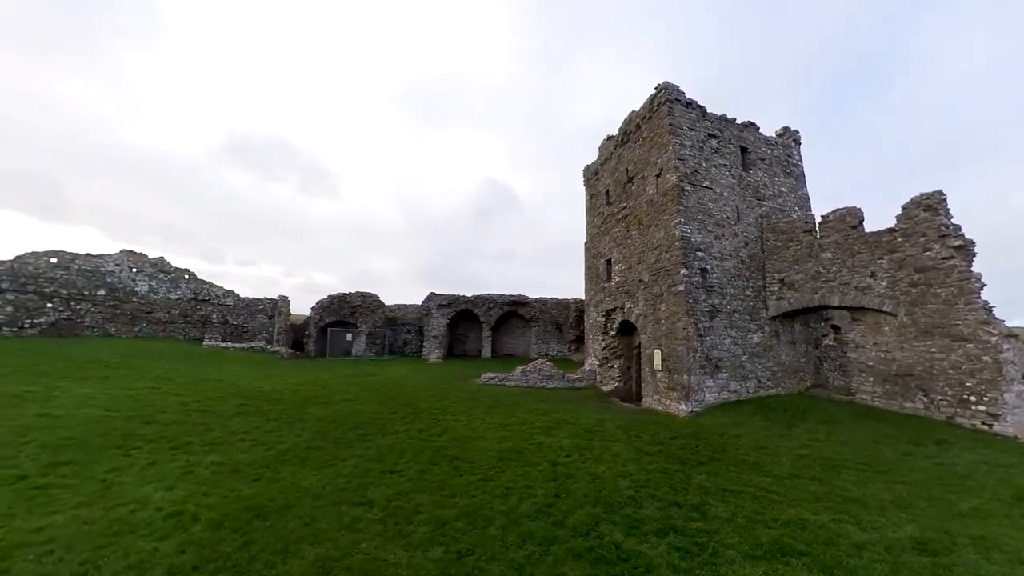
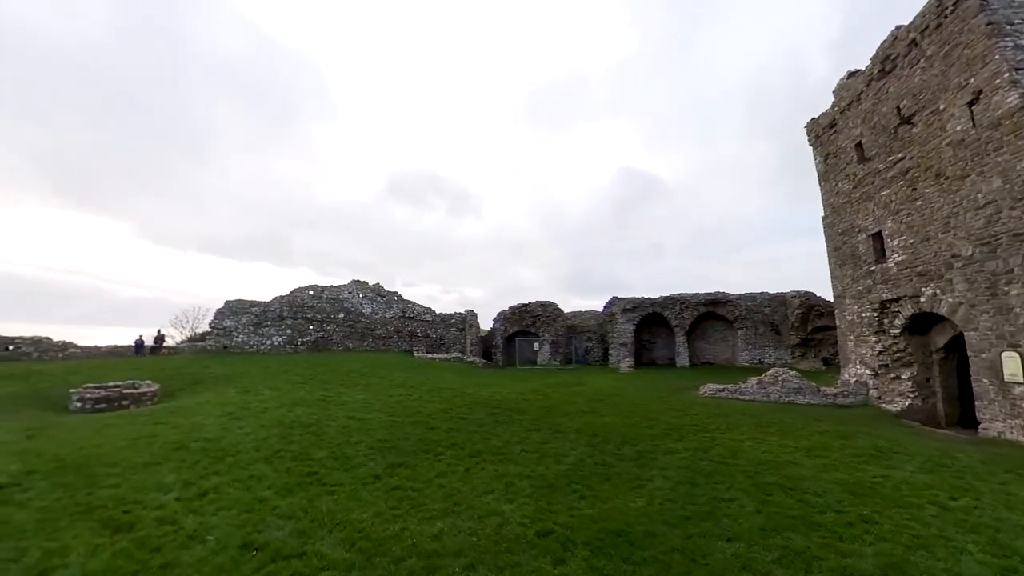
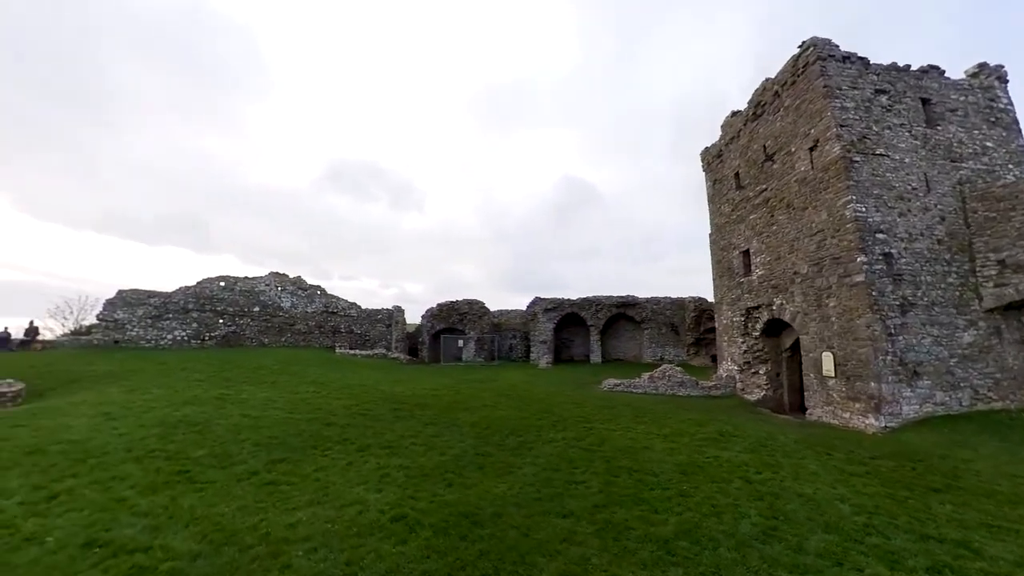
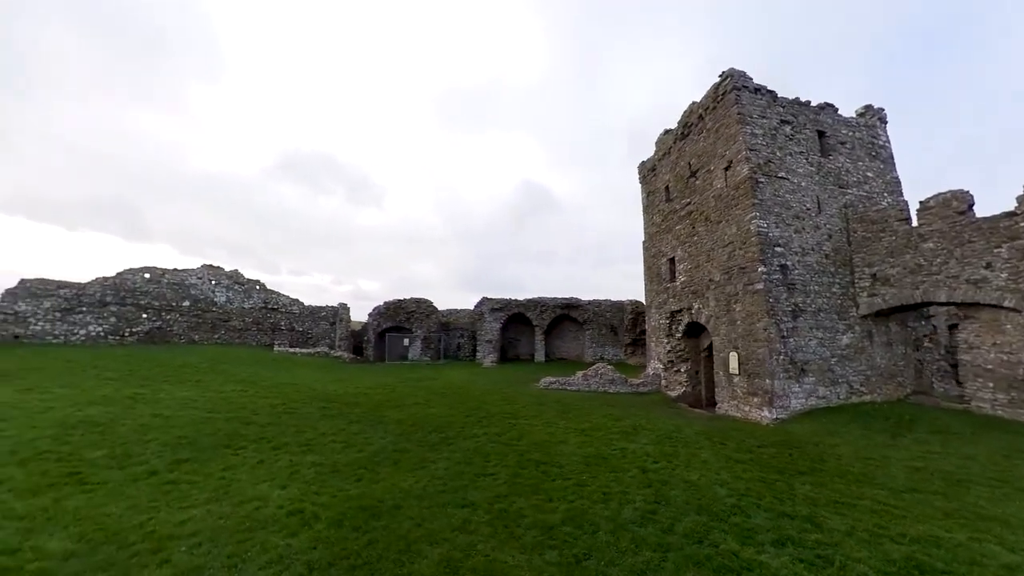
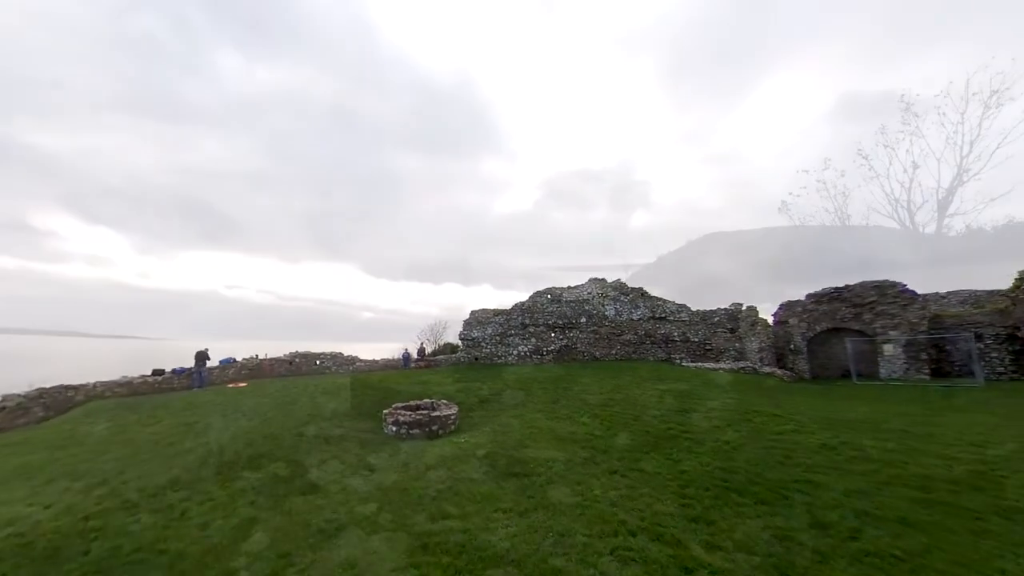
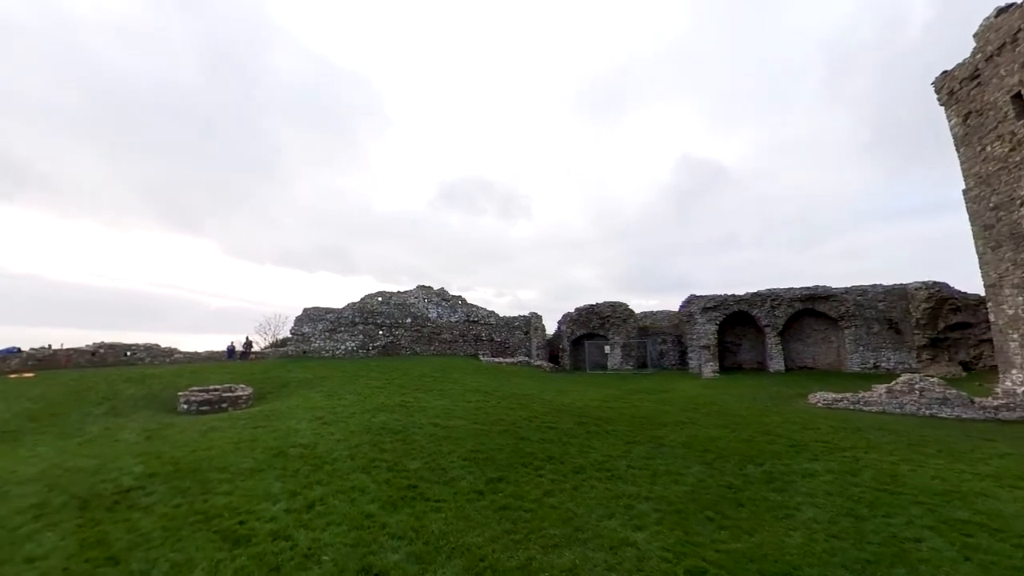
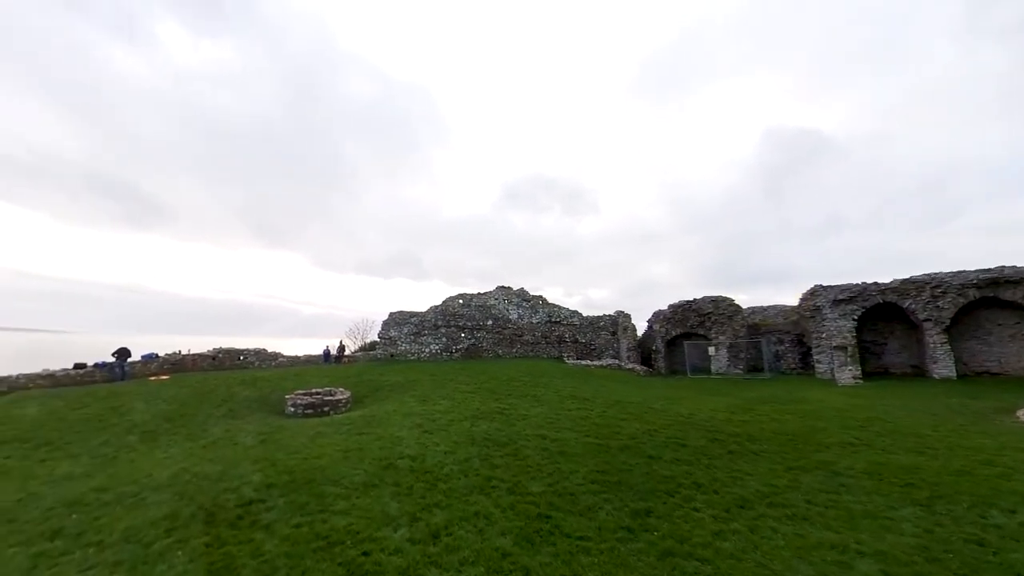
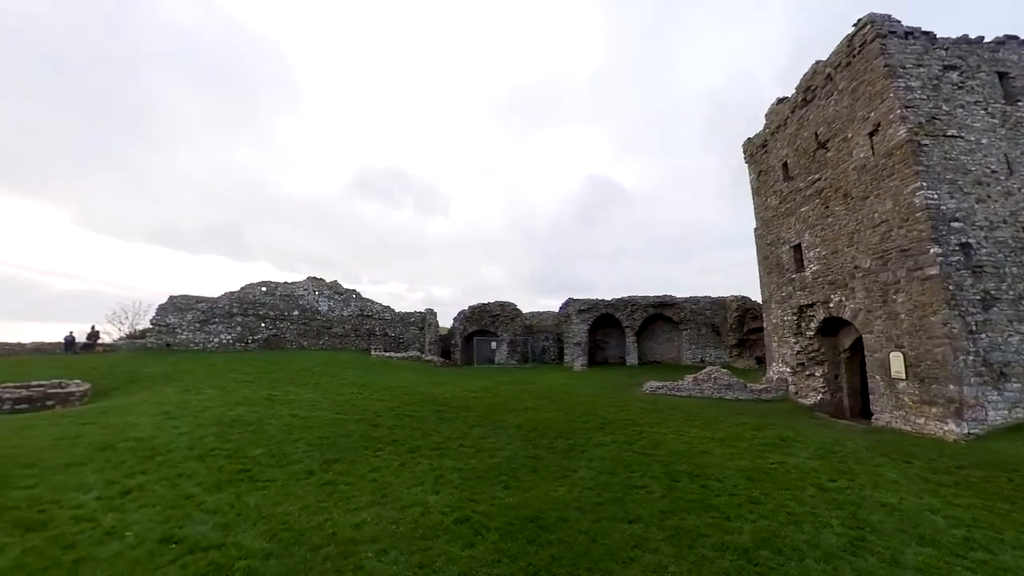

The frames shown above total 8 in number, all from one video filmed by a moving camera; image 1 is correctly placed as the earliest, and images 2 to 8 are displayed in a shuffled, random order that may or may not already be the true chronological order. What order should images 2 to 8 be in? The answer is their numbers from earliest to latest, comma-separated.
4, 3, 8, 2, 6, 7, 5
